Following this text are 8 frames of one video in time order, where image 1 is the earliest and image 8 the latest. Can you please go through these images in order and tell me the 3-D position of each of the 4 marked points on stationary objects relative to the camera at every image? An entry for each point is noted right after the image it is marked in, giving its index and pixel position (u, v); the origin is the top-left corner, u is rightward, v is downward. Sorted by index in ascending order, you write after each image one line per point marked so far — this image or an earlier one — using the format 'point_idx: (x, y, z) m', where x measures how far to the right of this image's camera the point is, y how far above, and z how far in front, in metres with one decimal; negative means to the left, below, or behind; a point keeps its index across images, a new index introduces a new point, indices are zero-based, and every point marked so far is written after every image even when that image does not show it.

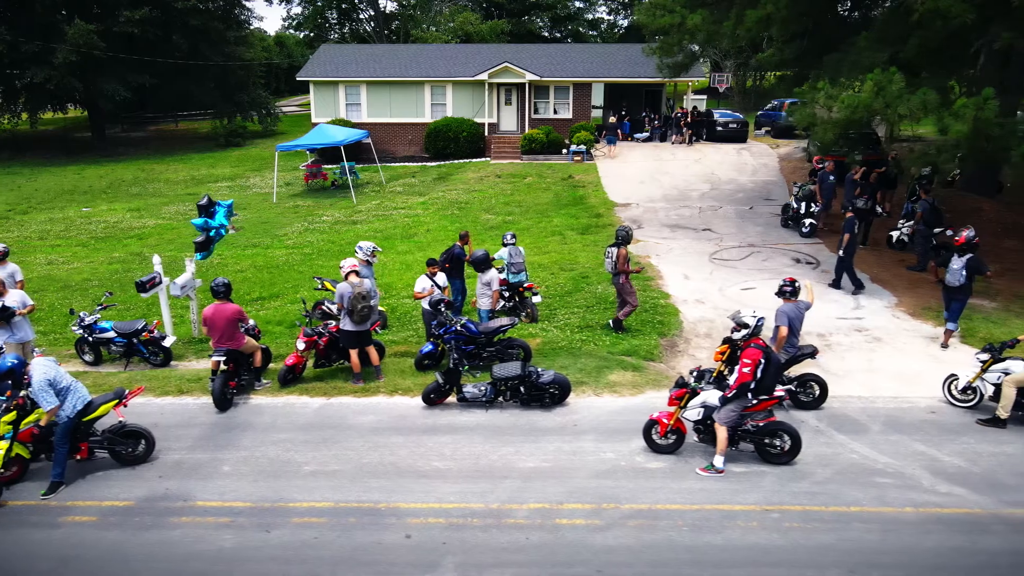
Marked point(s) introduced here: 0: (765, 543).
0: (+3.8, -3.8, +7.3) m
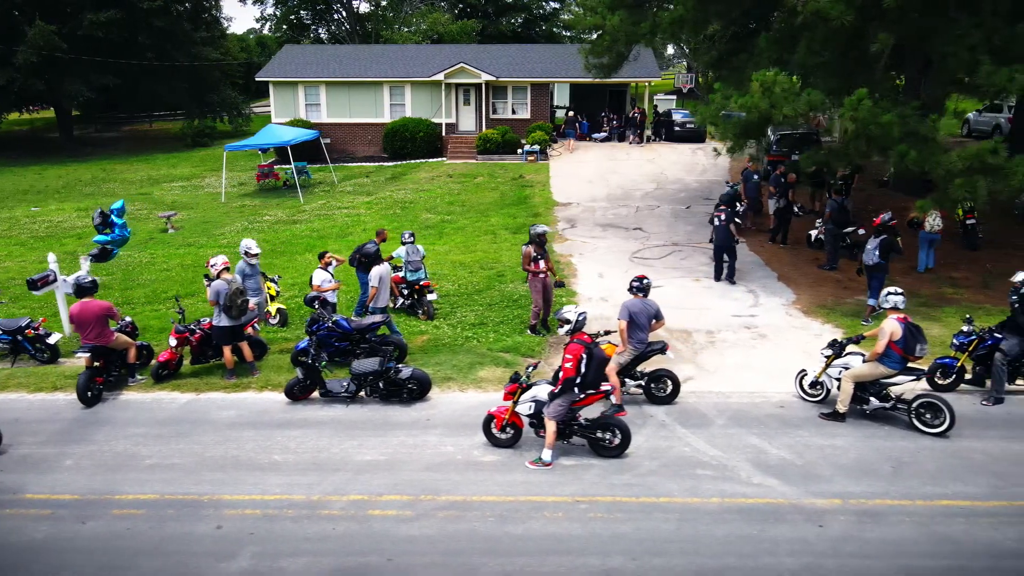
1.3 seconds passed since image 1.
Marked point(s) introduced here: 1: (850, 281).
0: (+0.8, -3.7, +7.4) m
1: (+11.5, +0.2, +16.4) m
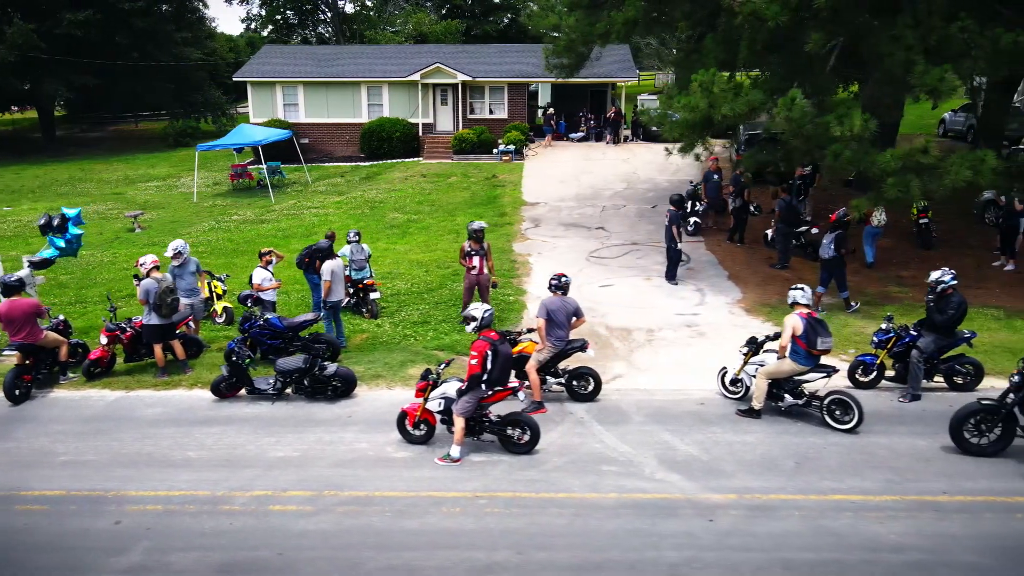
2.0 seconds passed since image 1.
0: (-0.9, -3.7, +7.5) m
1: (+9.8, +0.3, +16.5) m
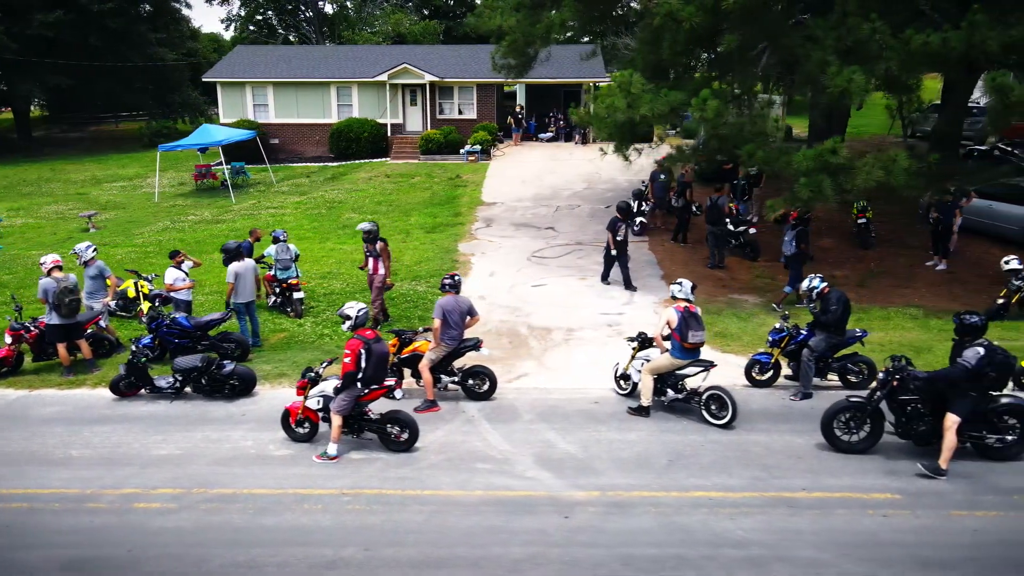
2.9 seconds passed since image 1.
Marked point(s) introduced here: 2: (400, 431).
0: (-3.1, -3.7, +7.6) m
1: (+7.5, +0.3, +16.6) m
2: (-2.1, -2.7, +9.0) m
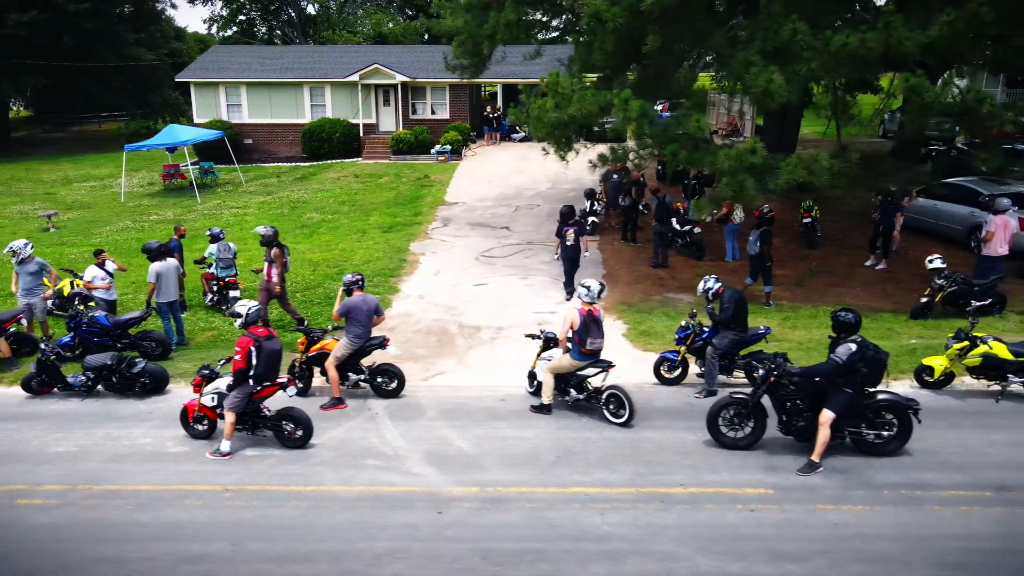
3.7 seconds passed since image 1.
0: (-5.1, -3.7, +7.7) m
1: (+5.5, +0.3, +16.7) m
2: (-4.1, -2.6, +9.1) m
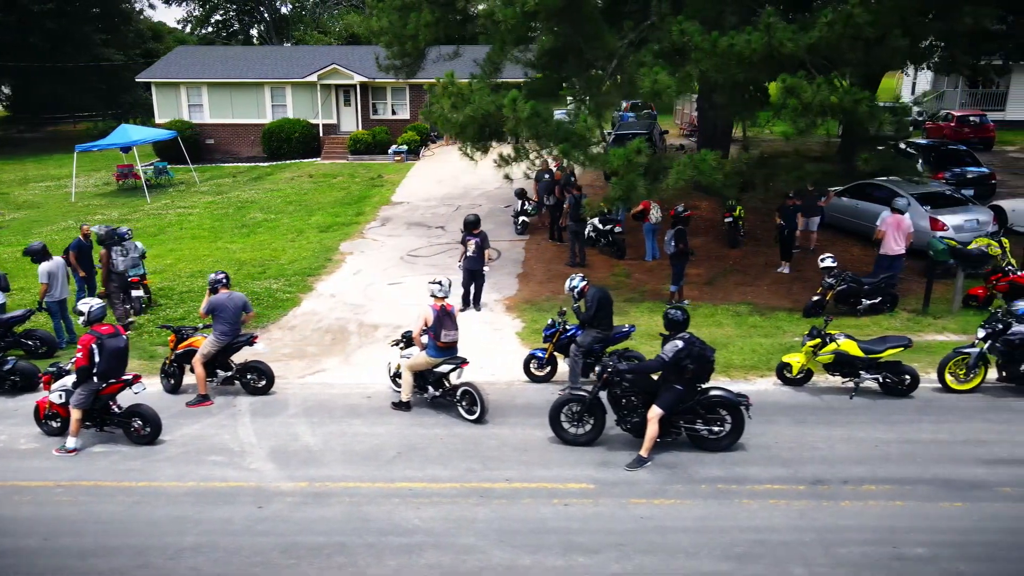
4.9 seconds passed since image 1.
0: (-8.0, -3.6, +7.8) m
1: (+2.6, +0.4, +16.8) m
2: (-7.0, -2.6, +9.2) m
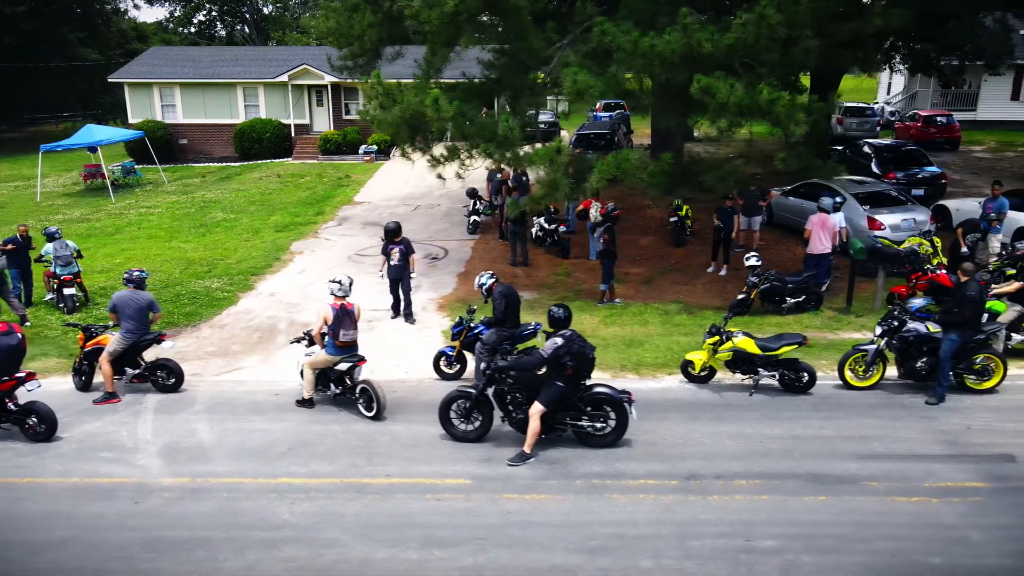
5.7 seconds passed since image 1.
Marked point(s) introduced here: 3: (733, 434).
0: (-10.1, -3.6, +7.8) m
1: (+0.5, +0.4, +16.9) m
2: (-9.1, -2.6, +9.3) m
3: (+4.2, -2.7, +9.1) m
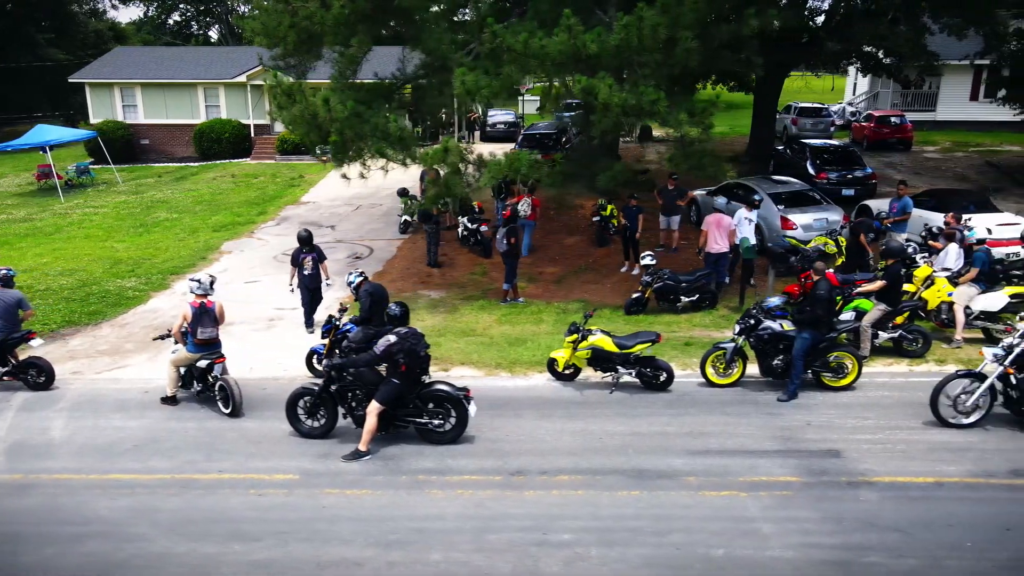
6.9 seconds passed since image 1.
0: (-13.0, -3.5, +7.9) m
1: (-2.4, +0.4, +17.0) m
2: (-12.0, -2.5, +9.3) m
3: (+1.3, -2.7, +9.2) m
